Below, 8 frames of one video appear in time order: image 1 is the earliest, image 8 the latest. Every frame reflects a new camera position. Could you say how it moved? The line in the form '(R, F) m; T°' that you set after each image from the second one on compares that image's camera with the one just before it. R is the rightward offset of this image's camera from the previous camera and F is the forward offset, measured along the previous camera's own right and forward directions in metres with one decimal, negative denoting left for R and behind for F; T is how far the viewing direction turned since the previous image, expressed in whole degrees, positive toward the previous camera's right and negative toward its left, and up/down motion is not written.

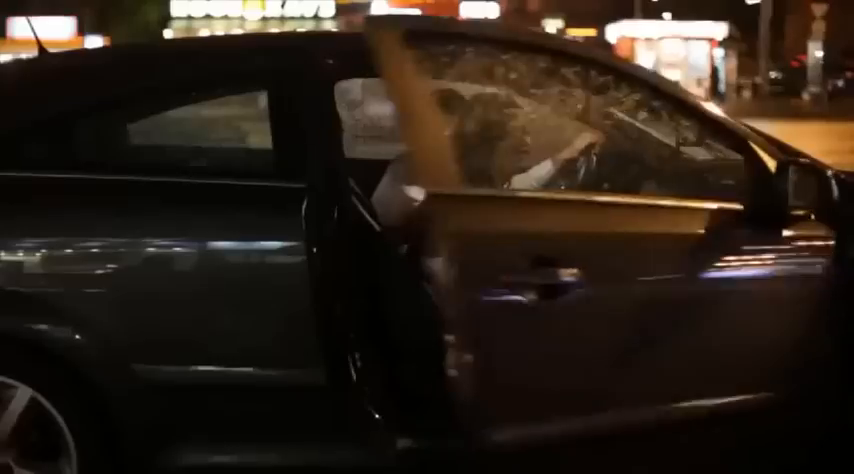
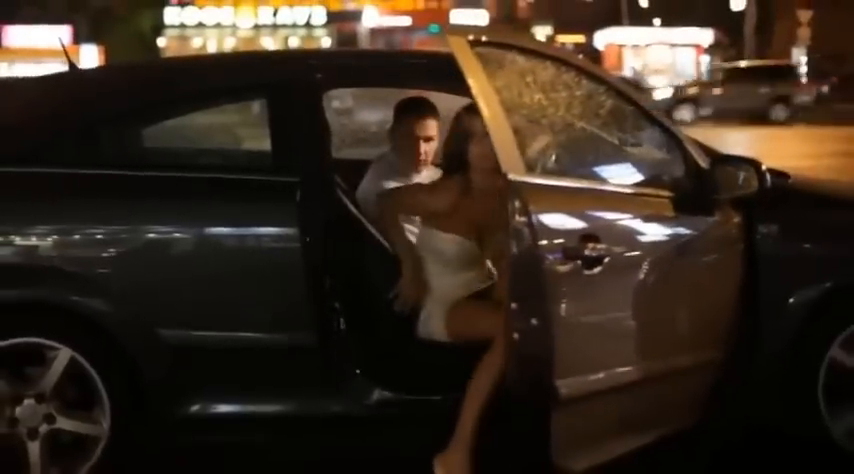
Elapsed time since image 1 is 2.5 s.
(+0.1, -0.7) m; 0°
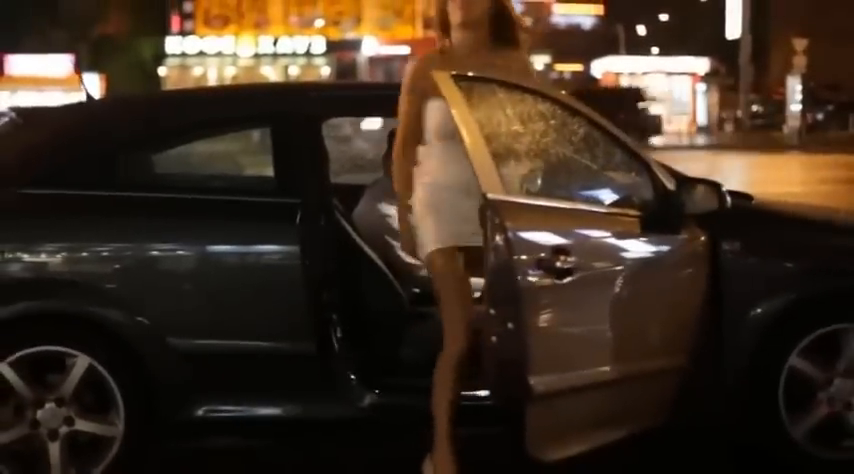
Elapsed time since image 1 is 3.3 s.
(0.0, -0.4) m; 0°
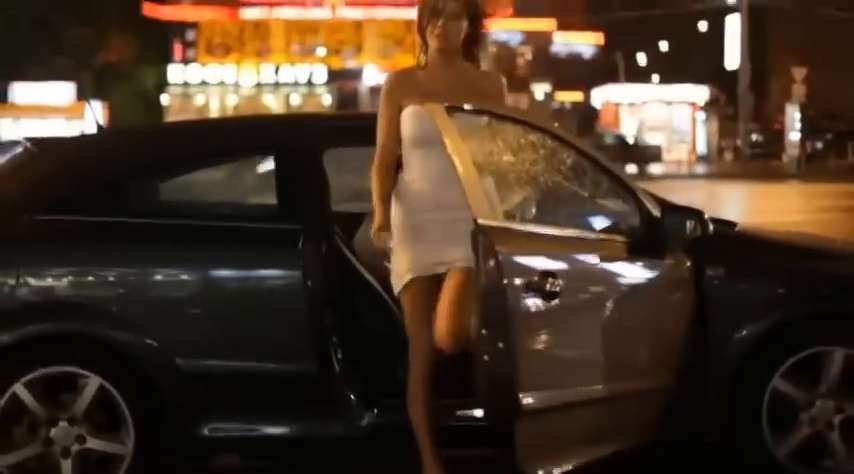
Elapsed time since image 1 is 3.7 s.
(0.0, -0.2) m; 0°
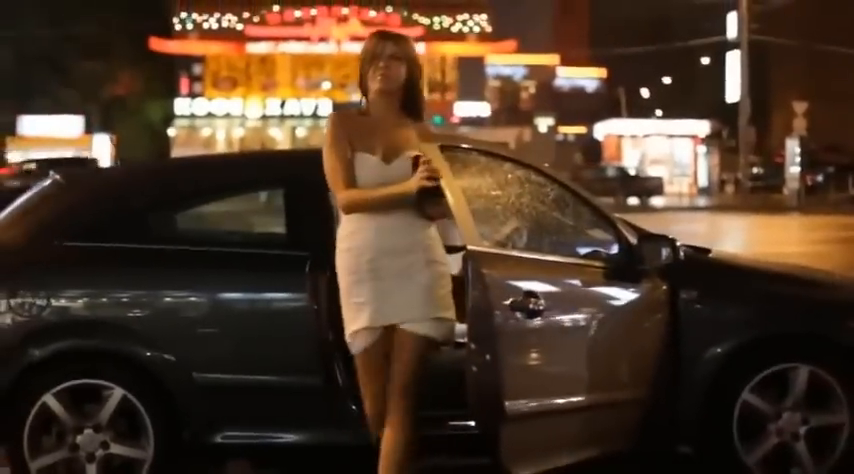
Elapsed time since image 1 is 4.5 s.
(0.0, -0.4) m; 0°
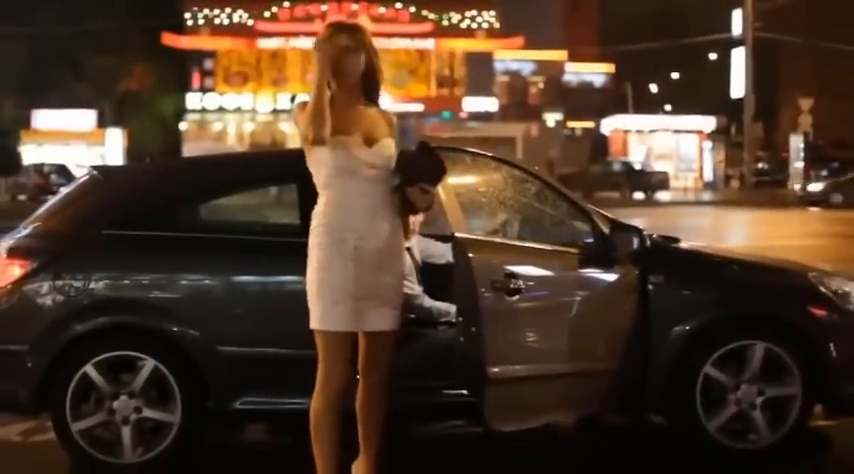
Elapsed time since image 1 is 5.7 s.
(+0.1, -0.7) m; 0°
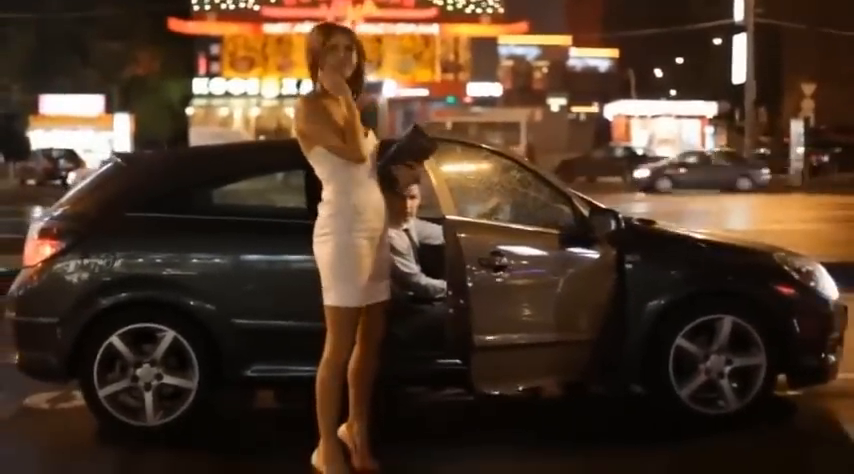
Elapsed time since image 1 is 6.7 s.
(+0.1, -0.6) m; 0°
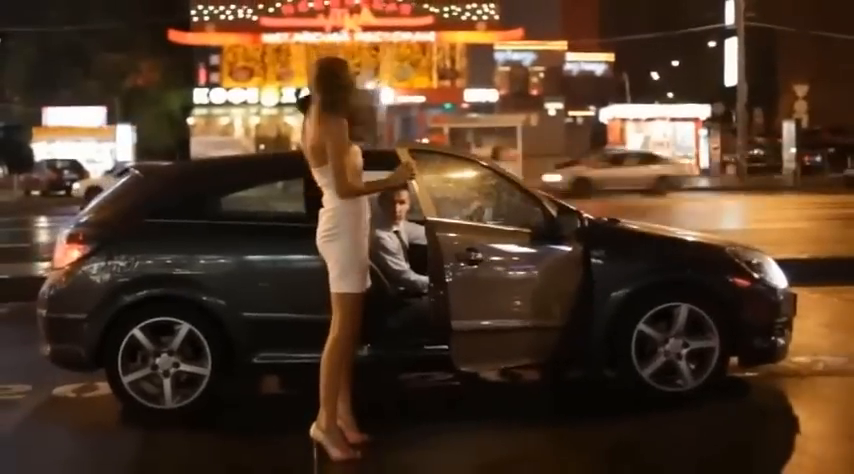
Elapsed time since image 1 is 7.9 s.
(+0.1, -0.8) m; 0°
